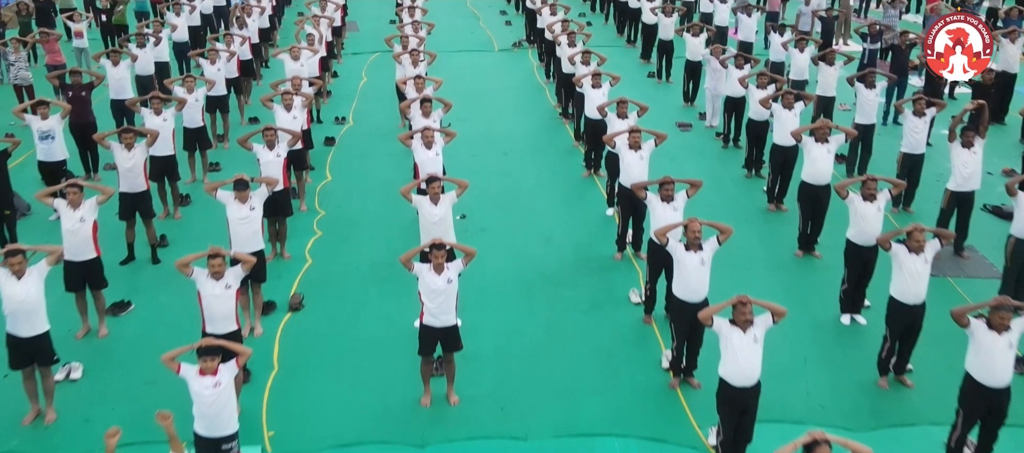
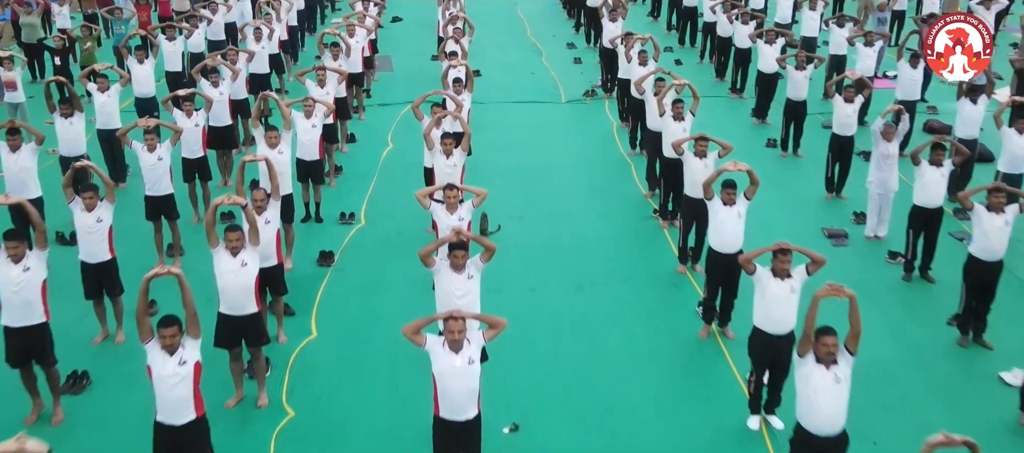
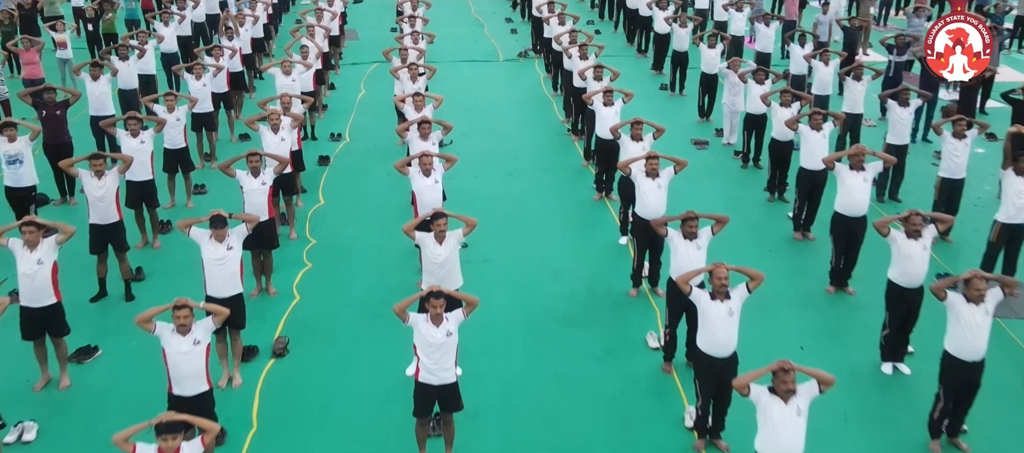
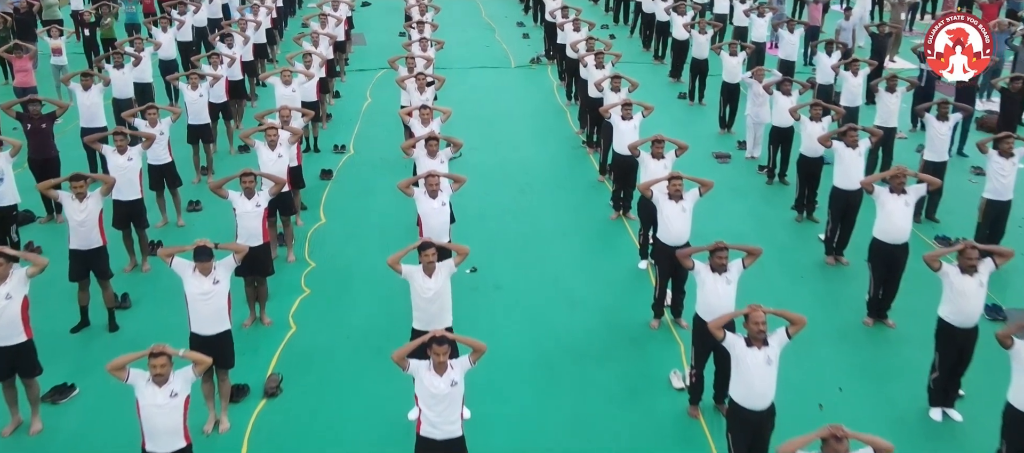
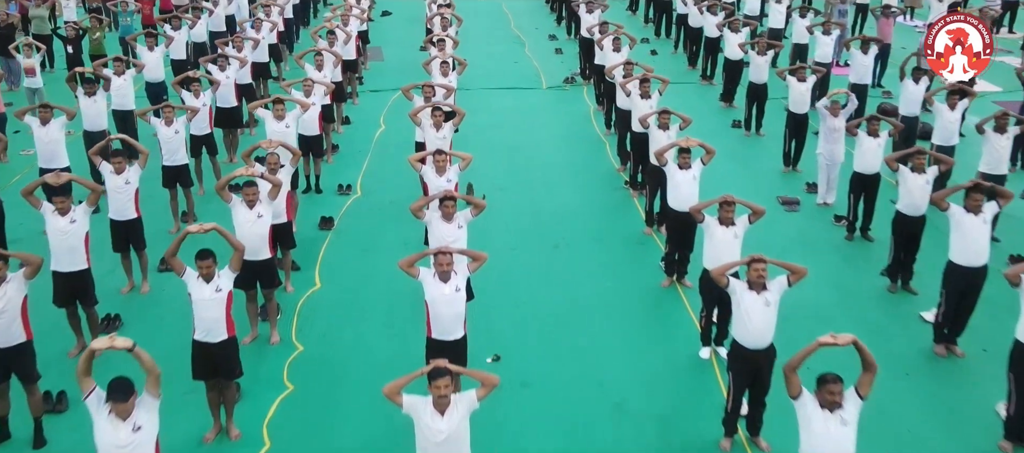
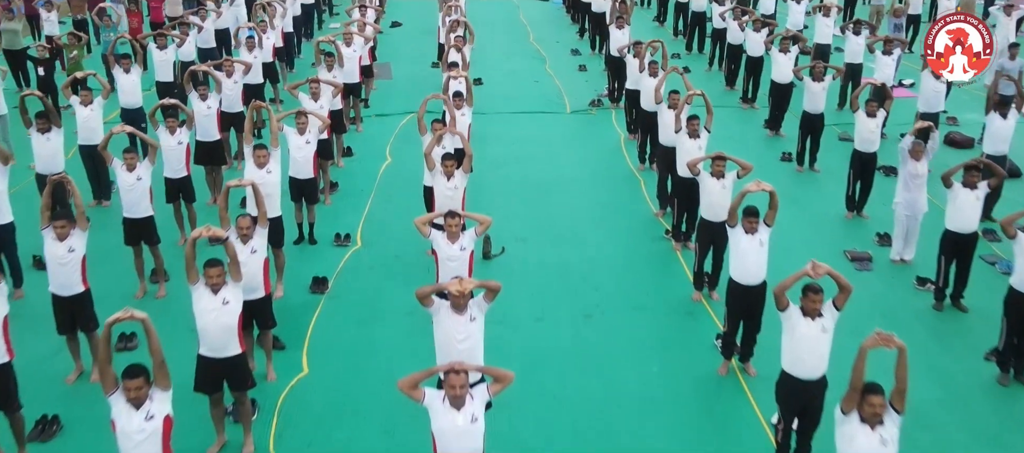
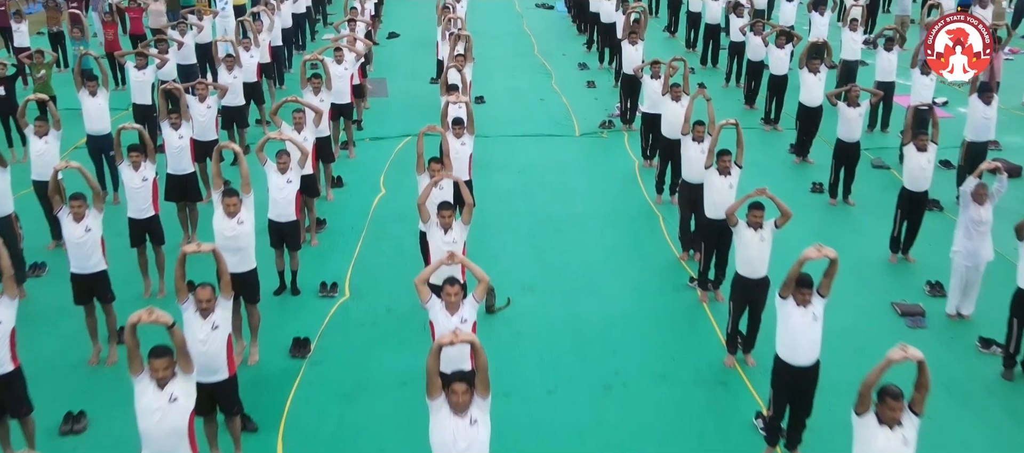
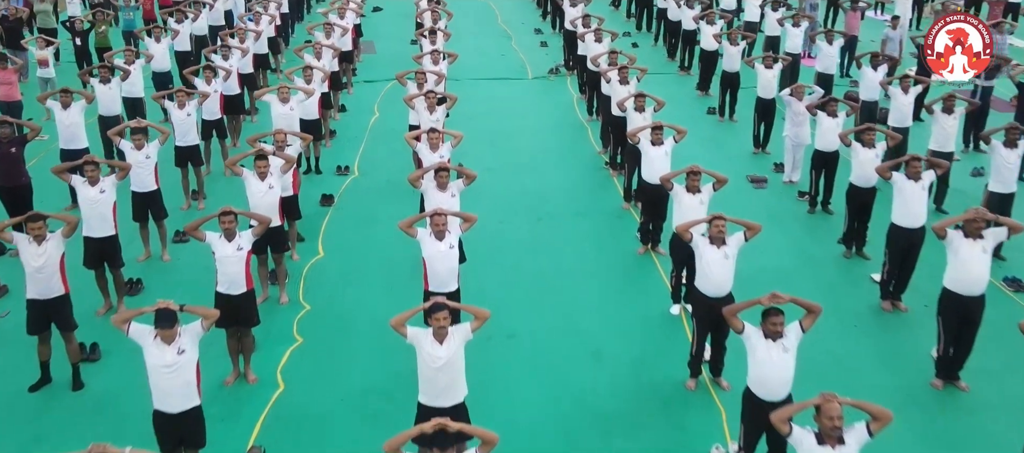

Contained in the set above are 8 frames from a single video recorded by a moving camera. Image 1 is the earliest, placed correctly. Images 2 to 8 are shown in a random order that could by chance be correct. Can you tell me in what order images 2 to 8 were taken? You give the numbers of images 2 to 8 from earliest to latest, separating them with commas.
3, 4, 8, 5, 2, 6, 7
